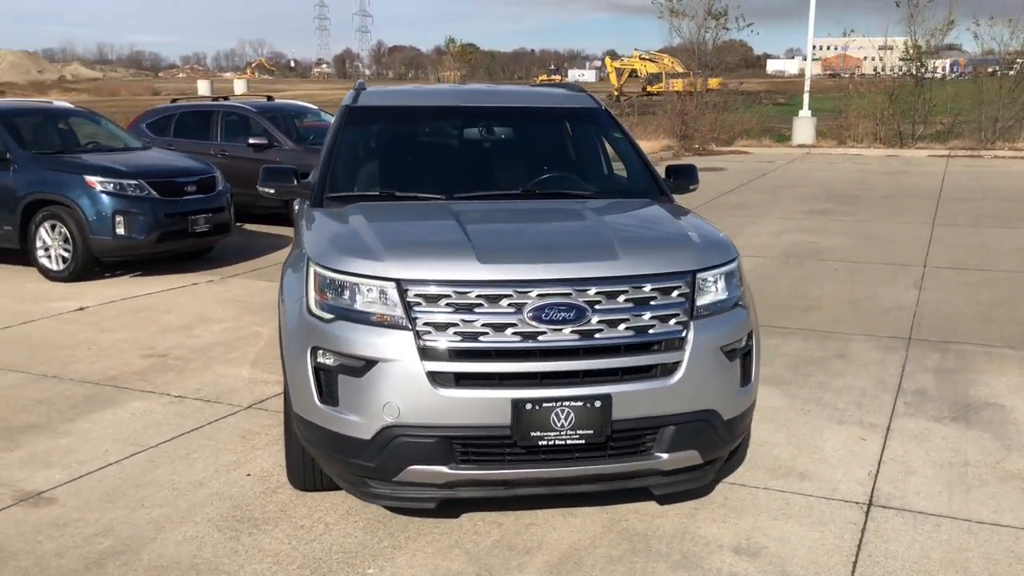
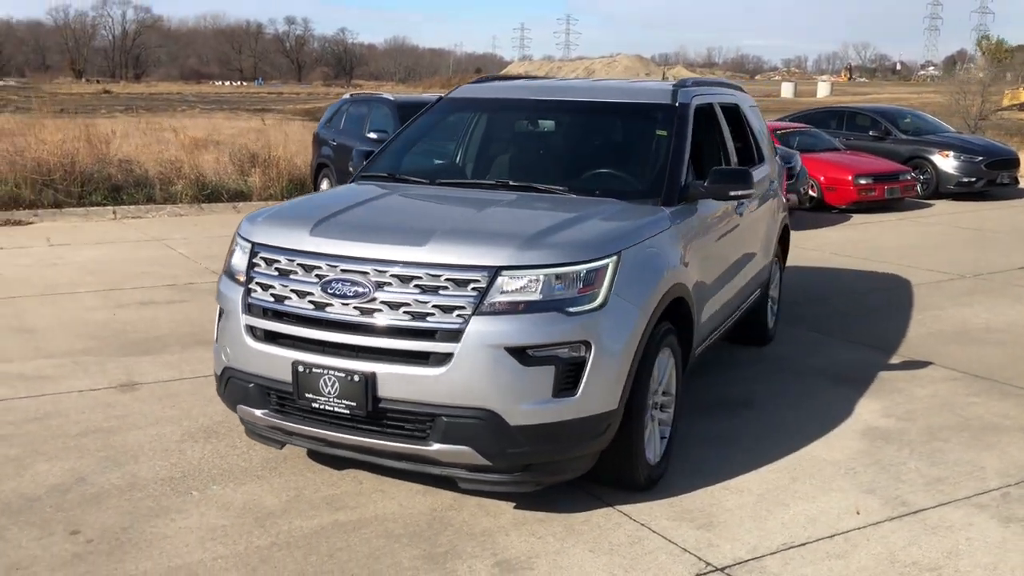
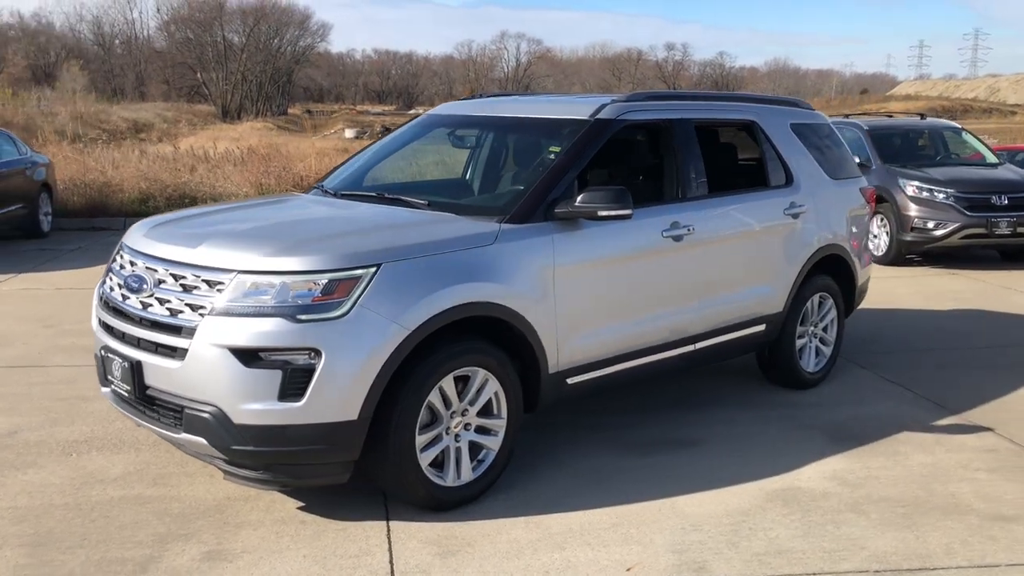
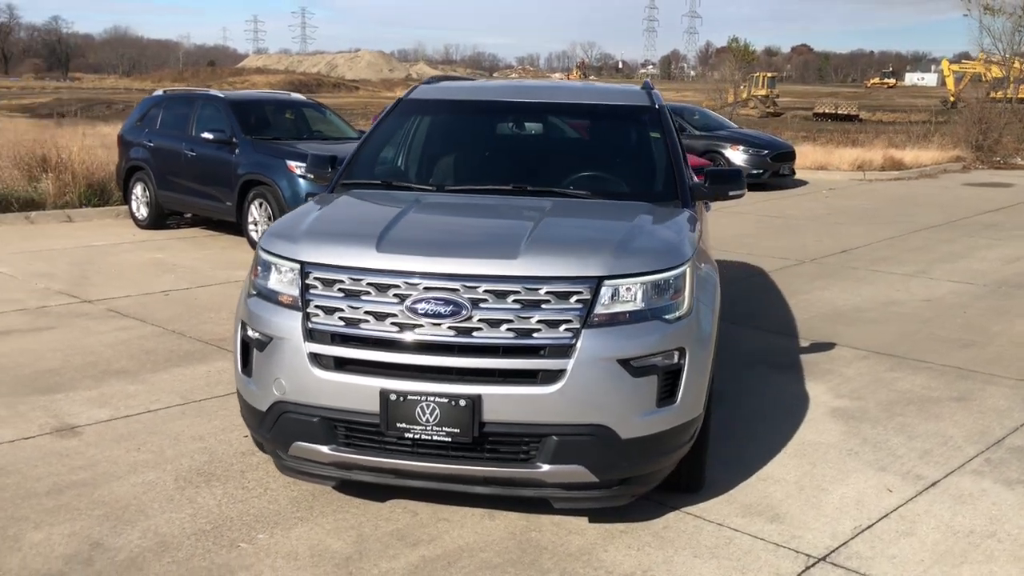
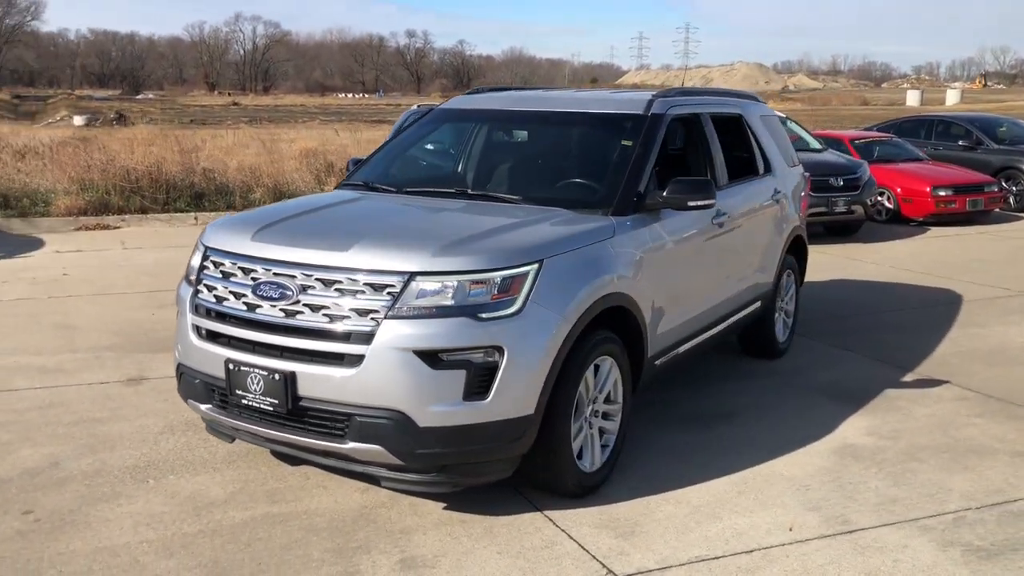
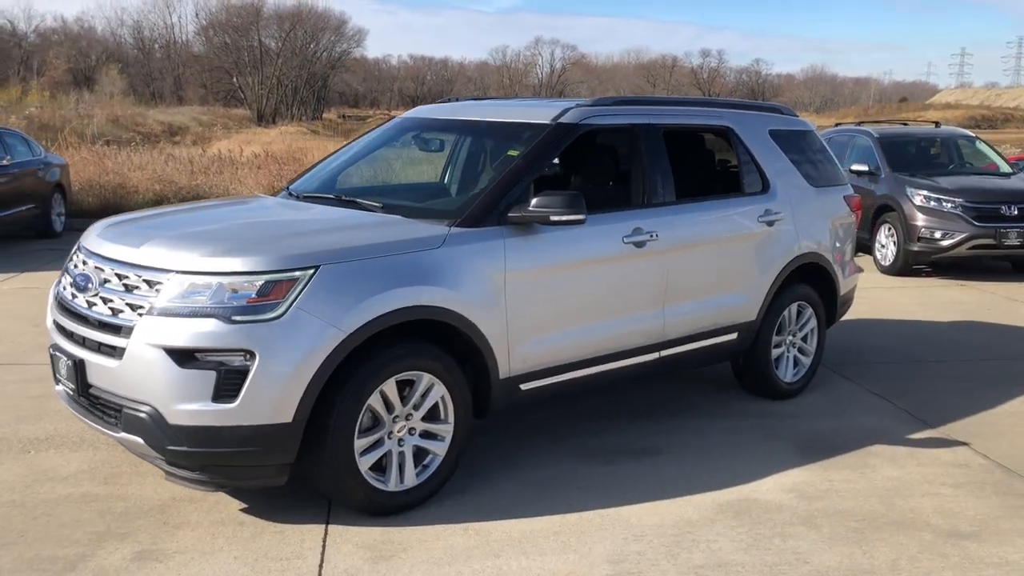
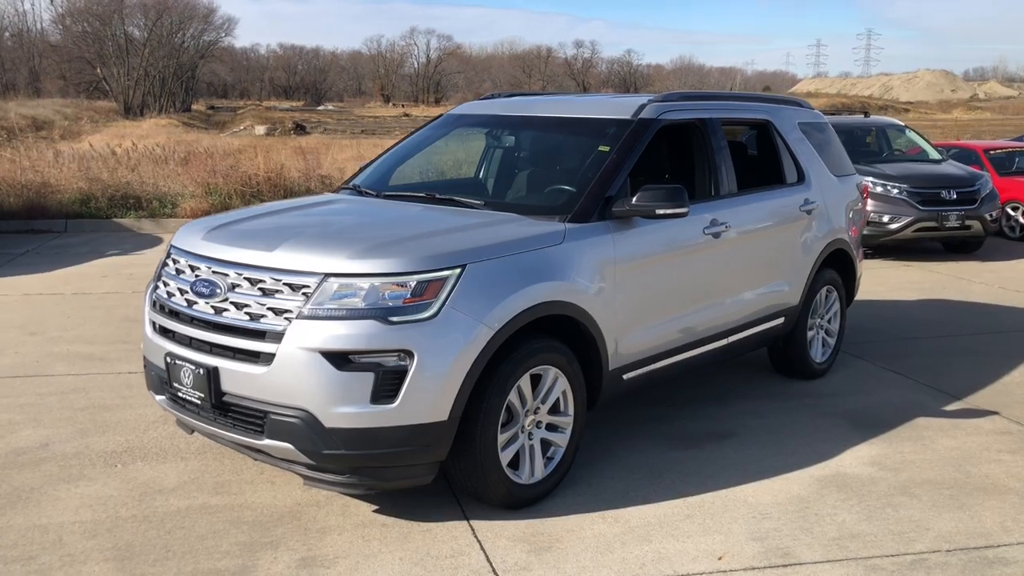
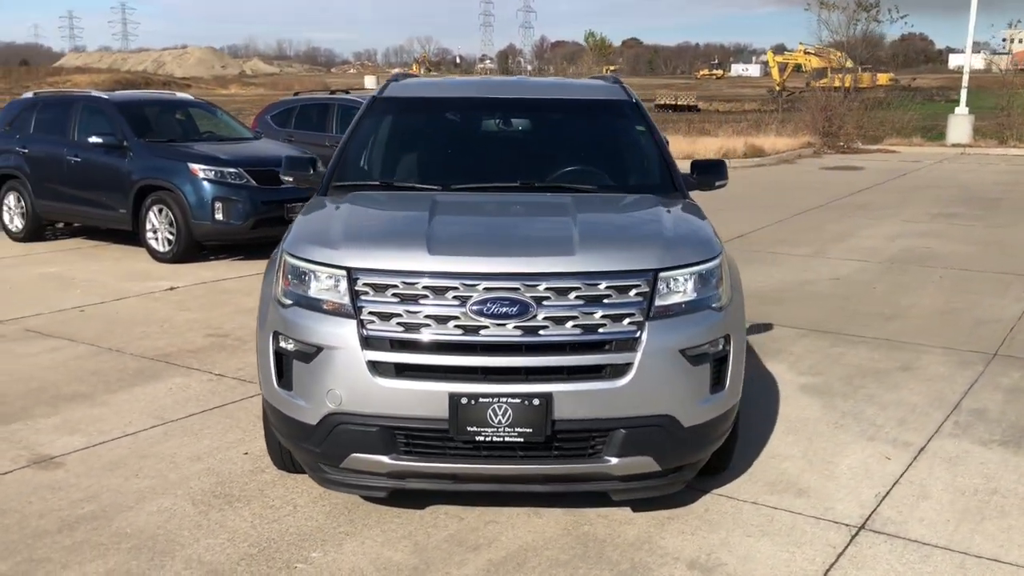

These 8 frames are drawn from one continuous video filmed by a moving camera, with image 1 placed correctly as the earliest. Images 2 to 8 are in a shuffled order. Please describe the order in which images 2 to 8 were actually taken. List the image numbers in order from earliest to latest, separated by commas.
8, 4, 2, 5, 7, 3, 6
